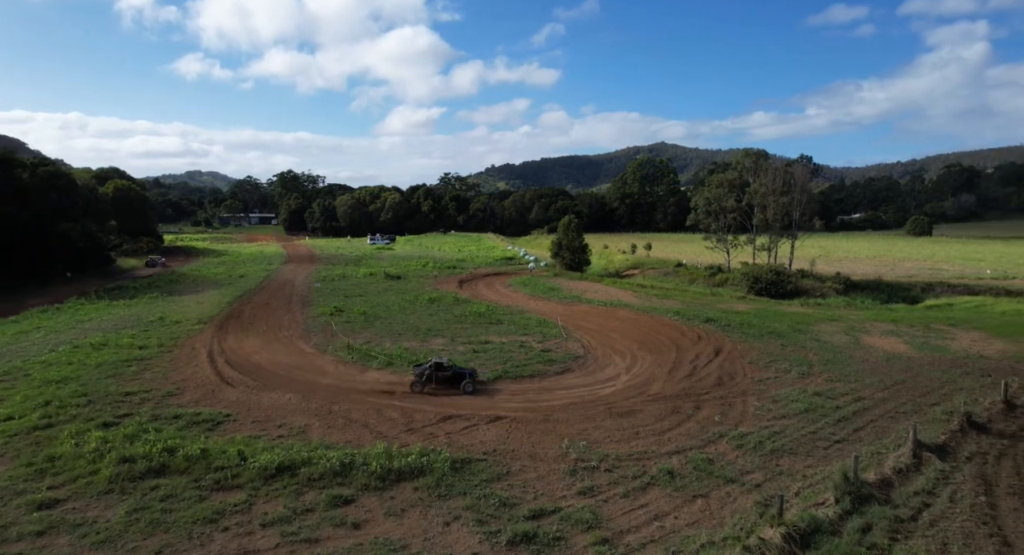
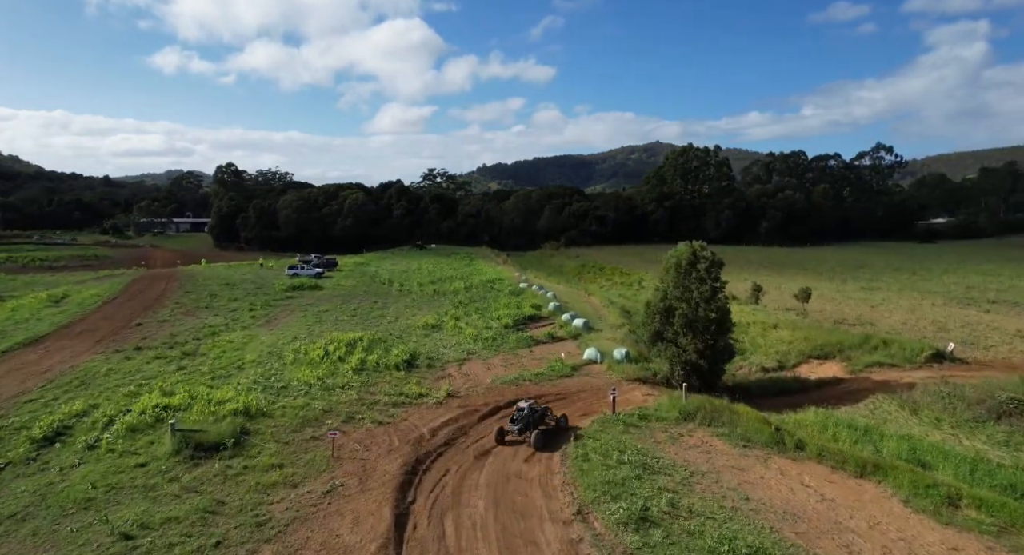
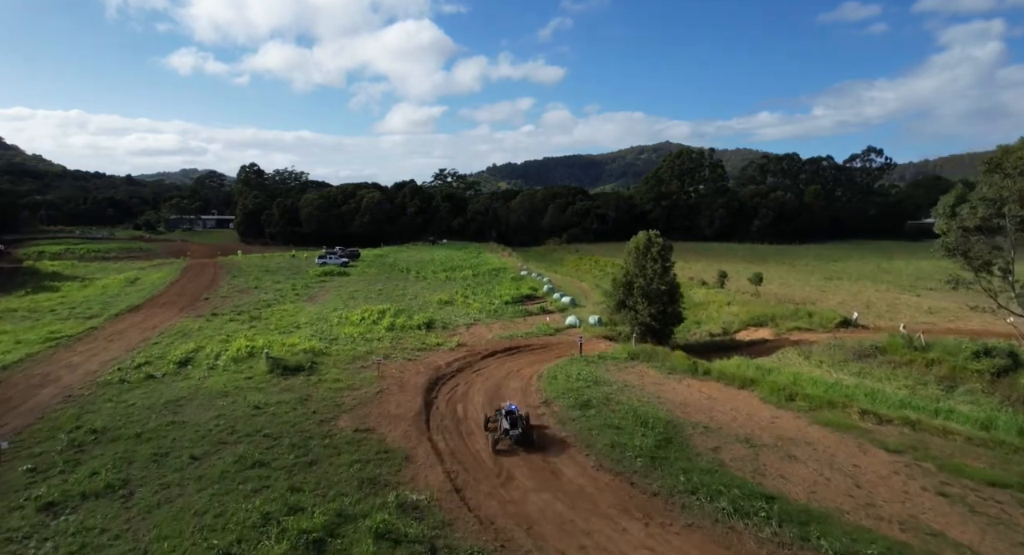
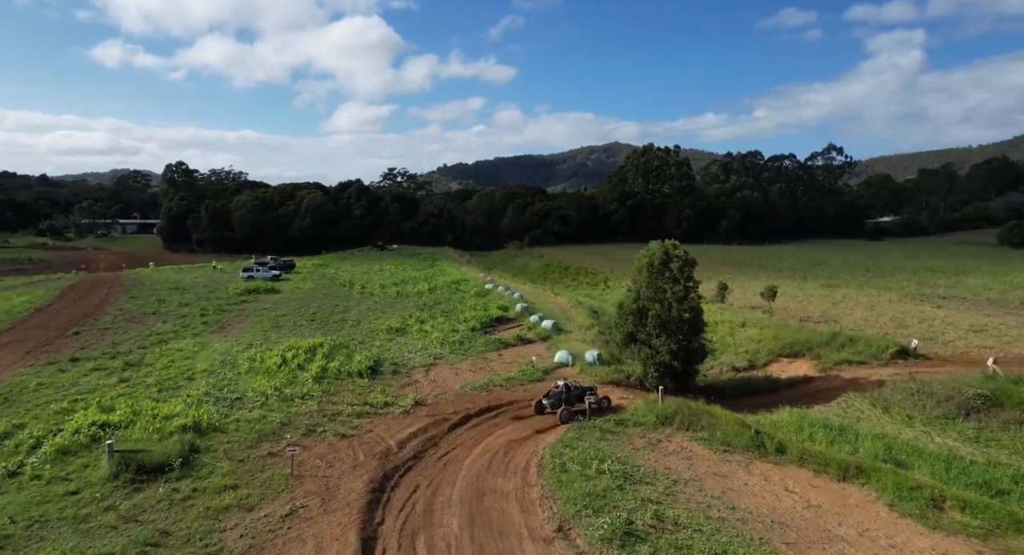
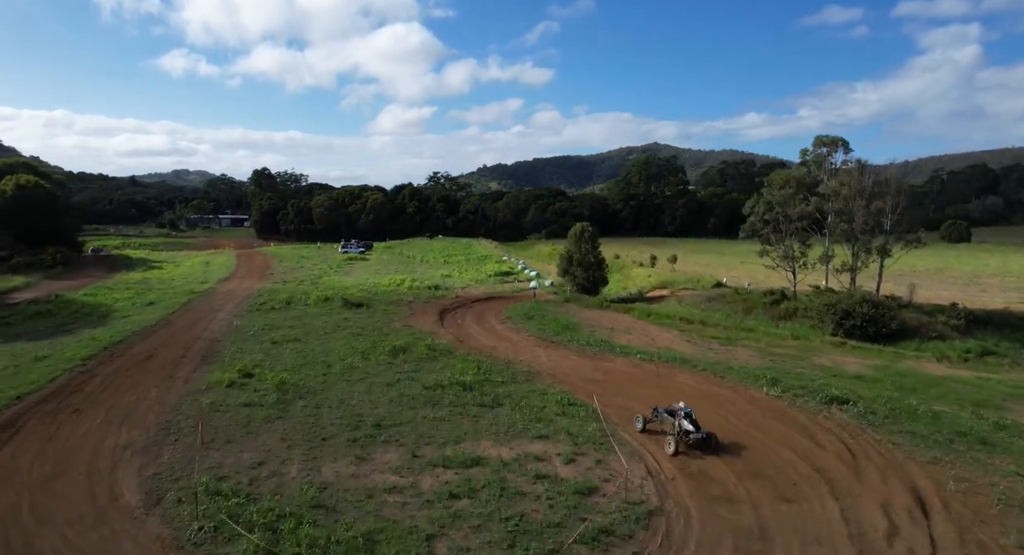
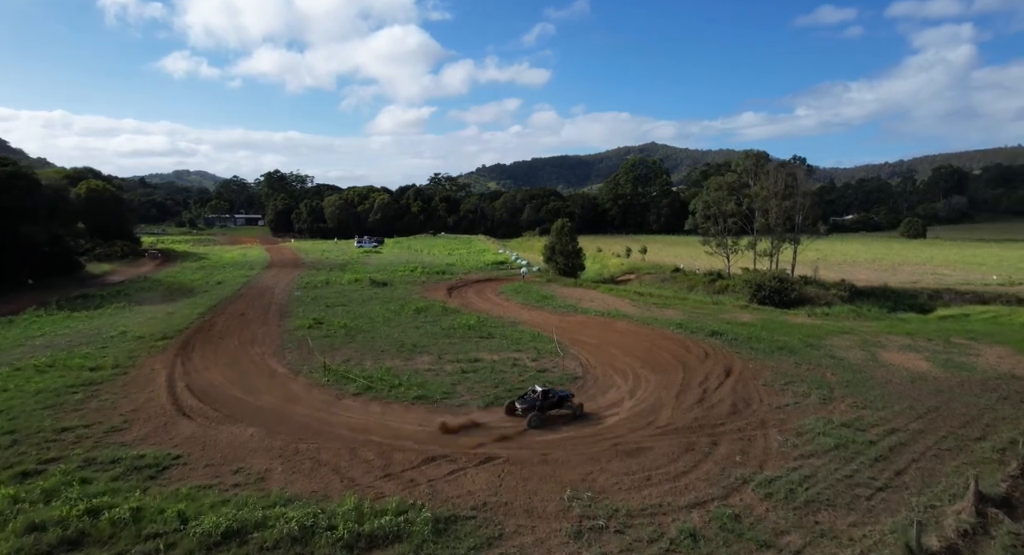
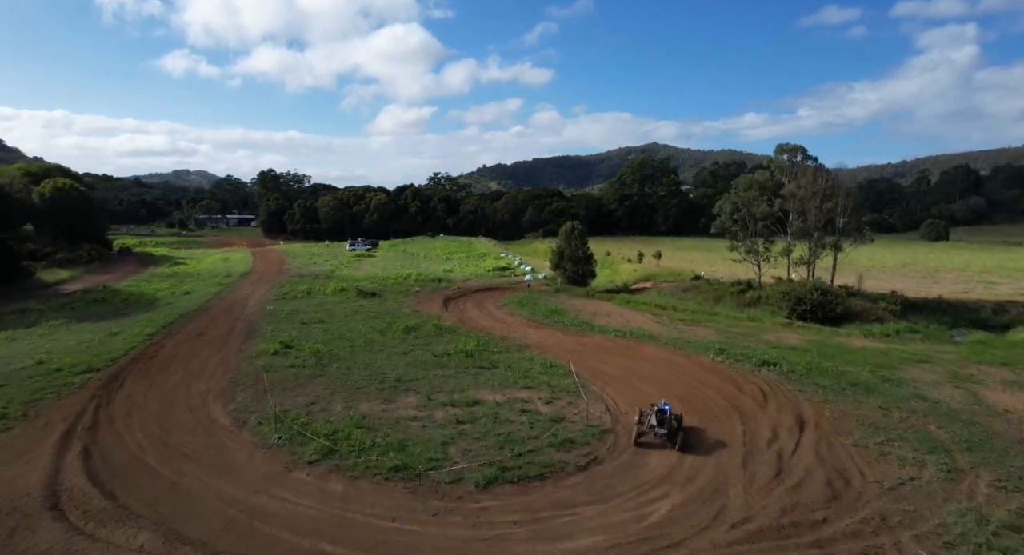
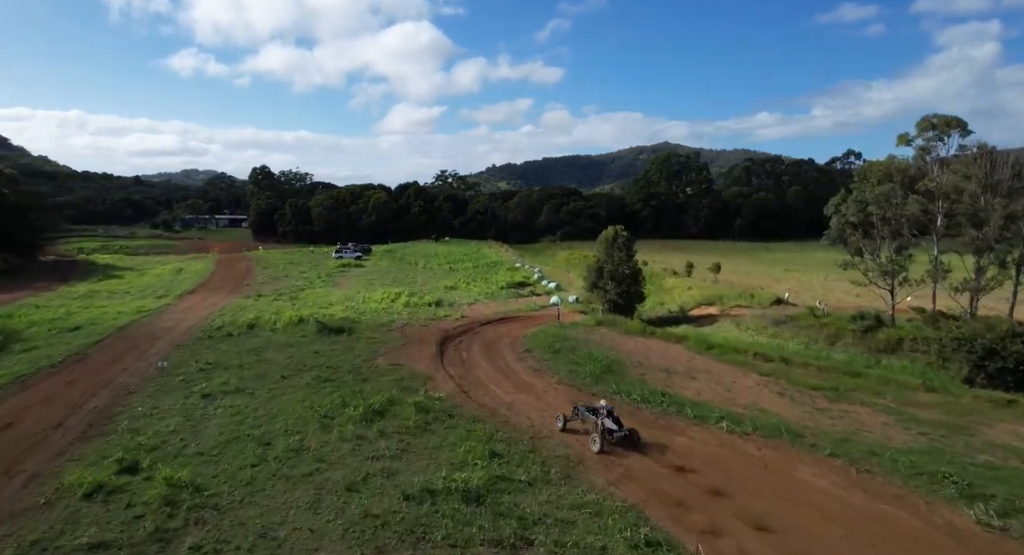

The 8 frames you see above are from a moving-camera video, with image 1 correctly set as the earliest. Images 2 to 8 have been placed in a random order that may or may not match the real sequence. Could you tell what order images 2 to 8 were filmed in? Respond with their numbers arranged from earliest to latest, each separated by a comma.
6, 7, 5, 8, 3, 2, 4
